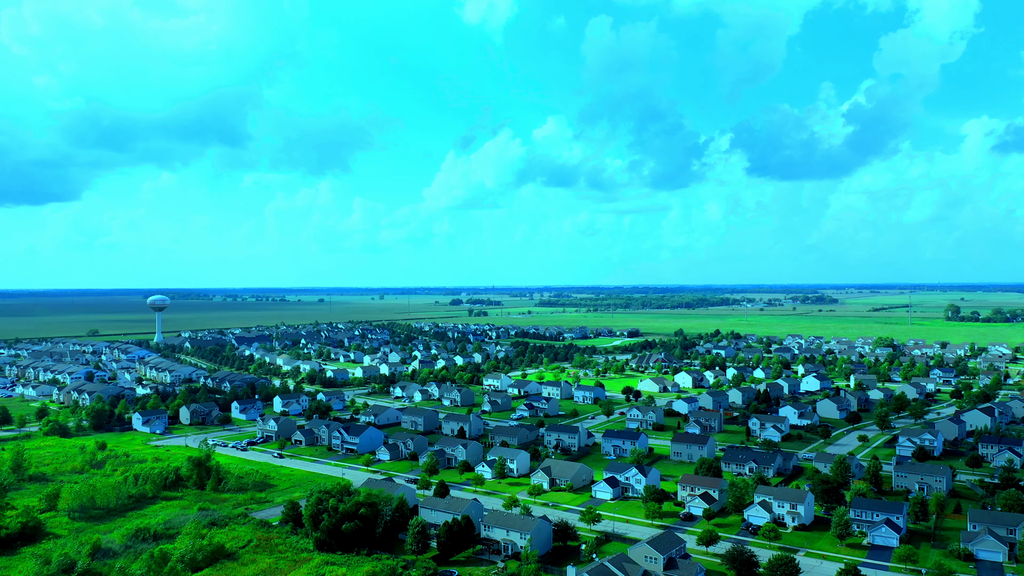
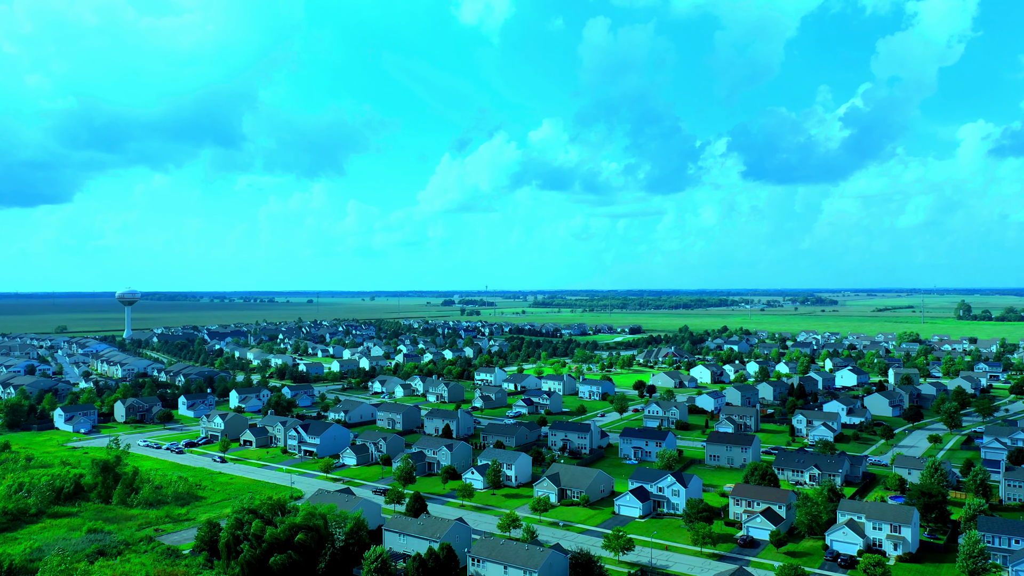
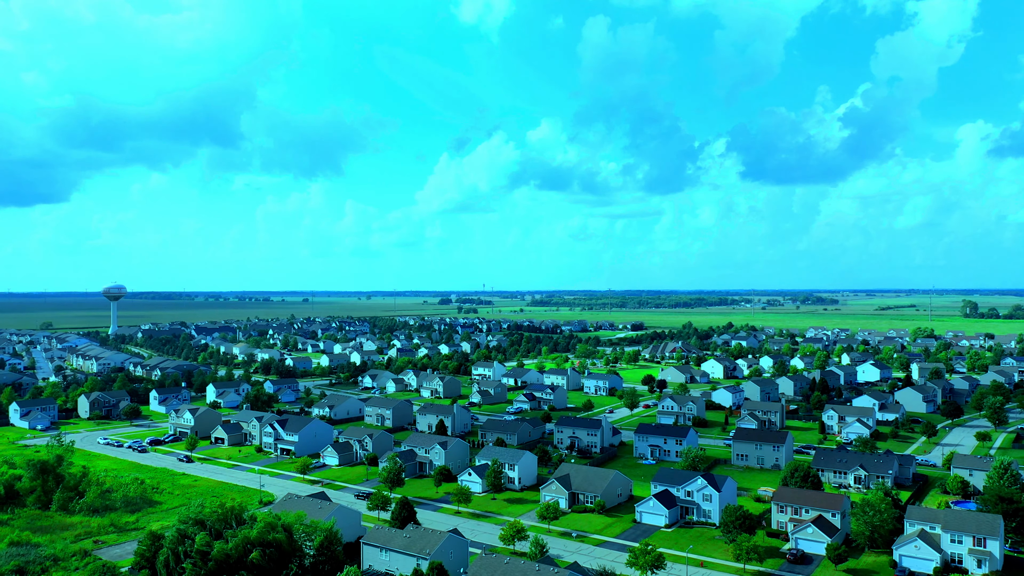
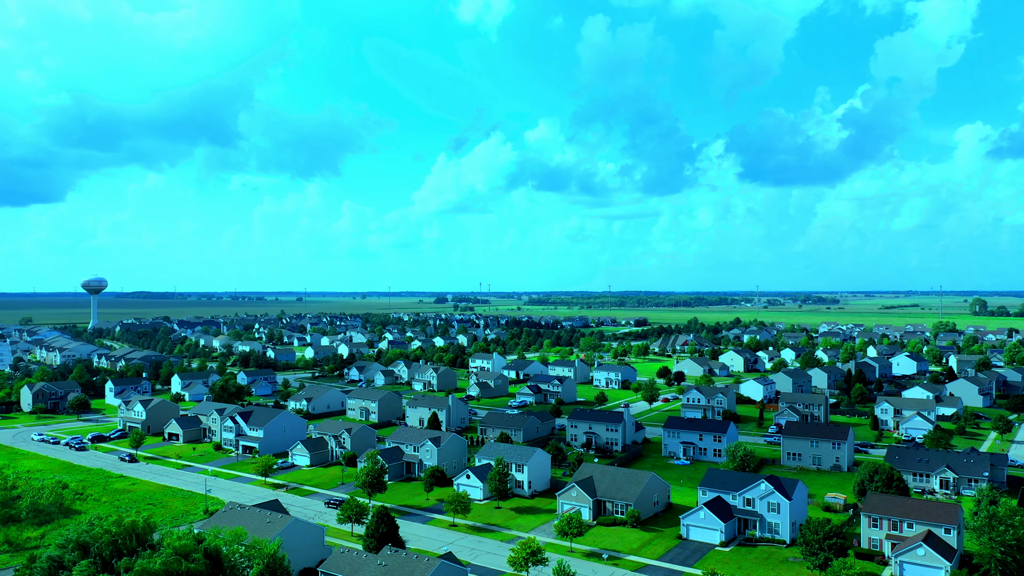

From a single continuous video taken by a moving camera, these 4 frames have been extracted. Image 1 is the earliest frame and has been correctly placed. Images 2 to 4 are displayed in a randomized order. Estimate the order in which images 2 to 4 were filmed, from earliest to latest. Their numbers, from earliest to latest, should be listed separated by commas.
2, 3, 4
